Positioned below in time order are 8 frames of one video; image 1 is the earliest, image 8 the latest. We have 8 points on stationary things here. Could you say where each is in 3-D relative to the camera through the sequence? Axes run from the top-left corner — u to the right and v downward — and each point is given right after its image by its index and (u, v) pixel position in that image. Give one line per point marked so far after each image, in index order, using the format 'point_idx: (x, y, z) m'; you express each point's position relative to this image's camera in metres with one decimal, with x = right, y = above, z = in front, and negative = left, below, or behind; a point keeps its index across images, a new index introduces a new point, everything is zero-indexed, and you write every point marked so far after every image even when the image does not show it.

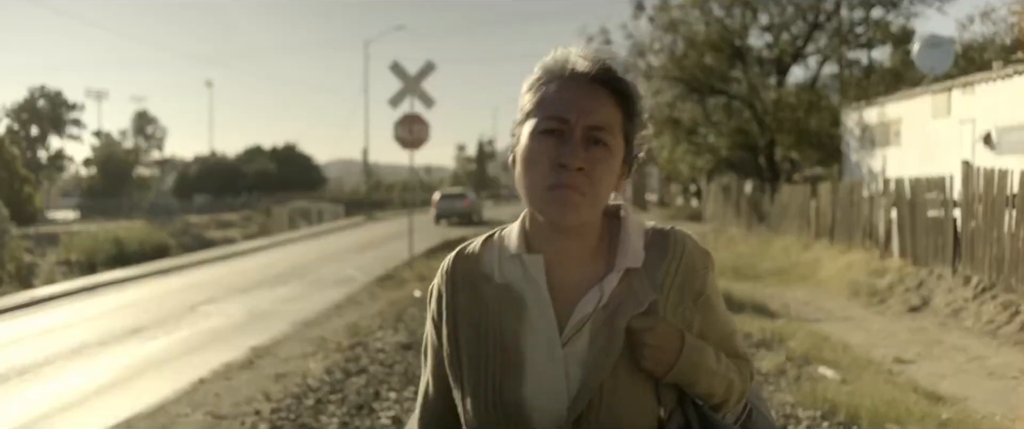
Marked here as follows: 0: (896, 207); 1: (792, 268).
0: (+5.4, +0.1, +14.1) m
1: (+4.6, -0.9, +16.5) m
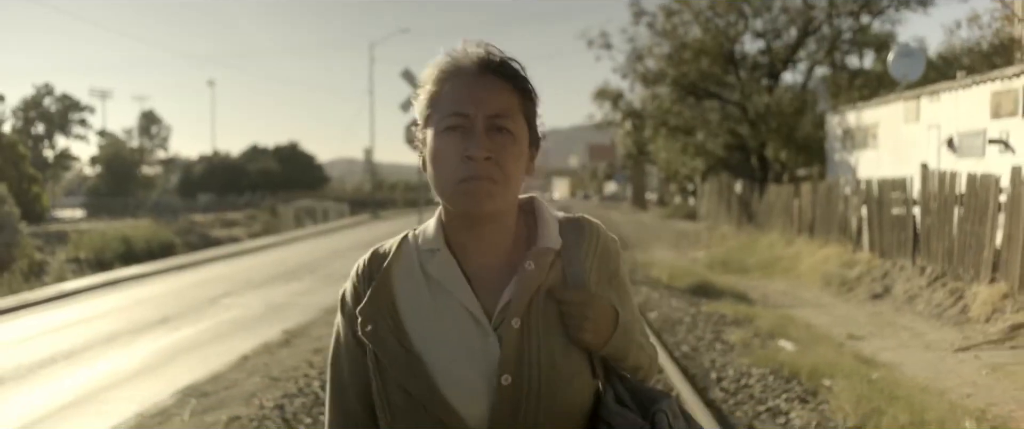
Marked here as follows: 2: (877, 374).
0: (+5.5, +0.2, +15.5) m
1: (+4.7, -0.8, +17.8) m
2: (+2.7, -1.2, +7.4) m
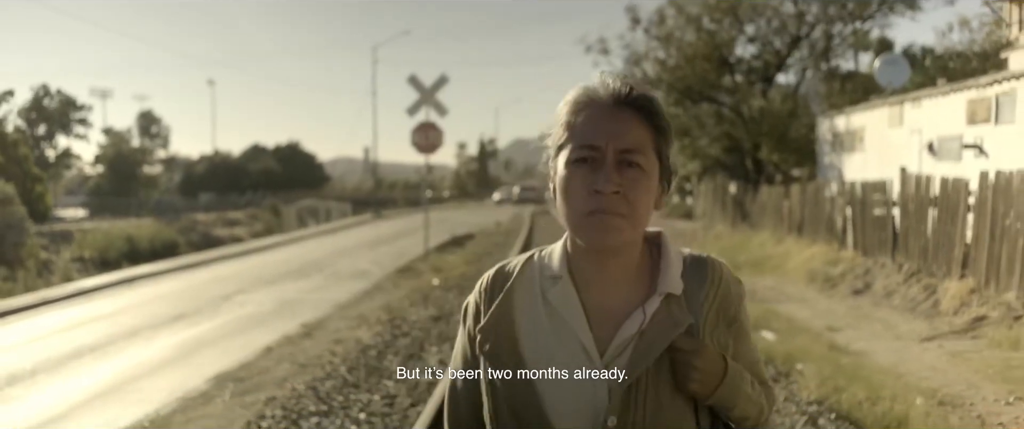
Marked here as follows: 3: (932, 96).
0: (+5.5, +0.1, +16.3) m
1: (+4.7, -0.8, +18.7) m
2: (+2.8, -1.2, +8.3) m
3: (+6.9, +1.9, +16.4) m
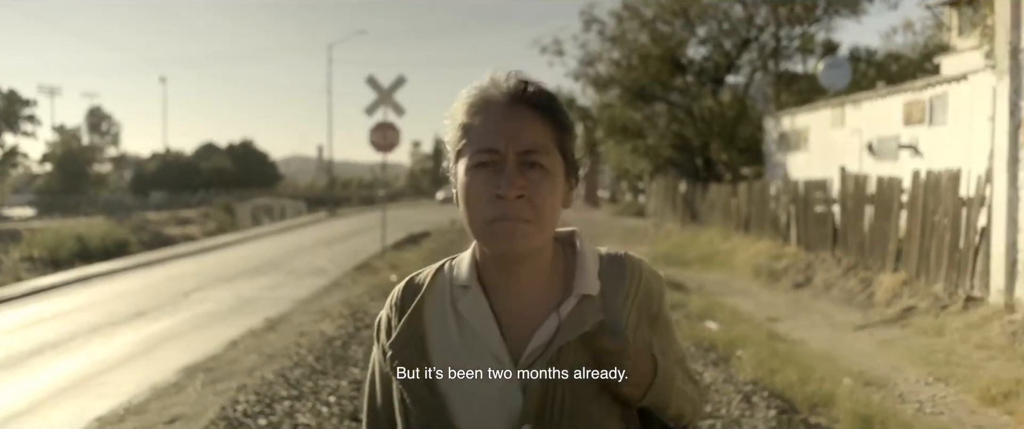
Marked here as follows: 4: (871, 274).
0: (+4.8, +0.2, +17.0) m
1: (+3.9, -0.8, +19.3) m
2: (+2.4, -1.2, +8.9) m
3: (+6.1, +2.0, +17.1) m
4: (+4.6, -0.8, +13.0) m
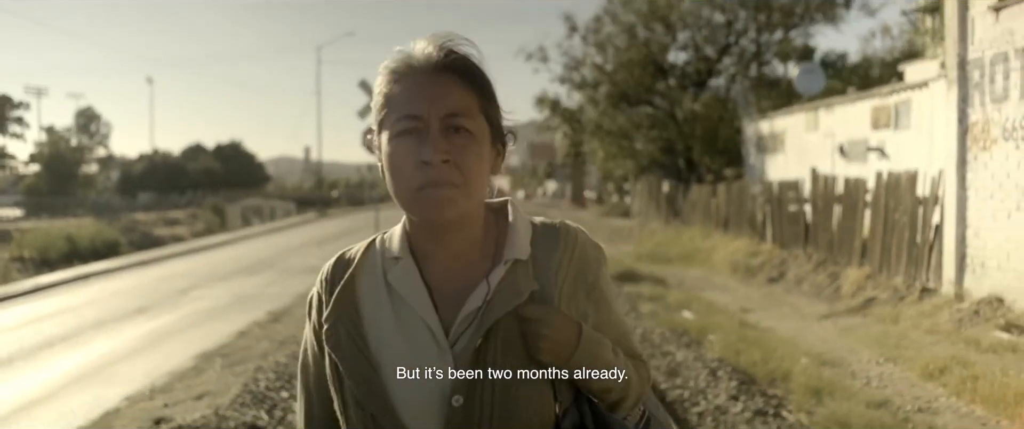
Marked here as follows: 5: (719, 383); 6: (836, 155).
0: (+4.6, +0.2, +17.9) m
1: (+3.7, -0.8, +20.2) m
2: (+2.3, -1.1, +9.7) m
3: (+6.0, +2.0, +18.0) m
4: (+4.5, -0.8, +13.8) m
5: (+1.4, -1.1, +6.8) m
6: (+5.9, +1.1, +18.3) m
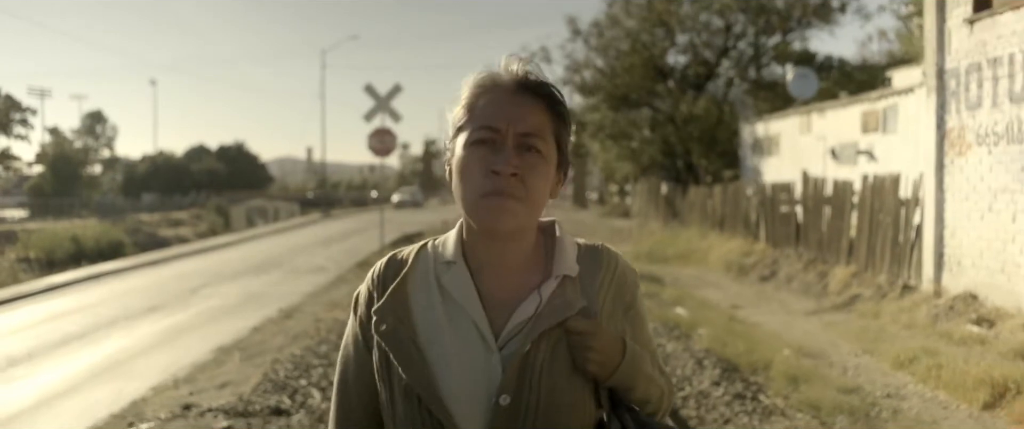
0: (+4.7, +0.2, +18.5) m
1: (+3.7, -0.8, +20.8) m
2: (+2.3, -1.2, +10.3) m
3: (+6.0, +2.0, +18.6) m
4: (+4.5, -0.8, +14.4) m
5: (+1.4, -1.2, +7.4) m
6: (+5.9, +1.1, +18.8) m
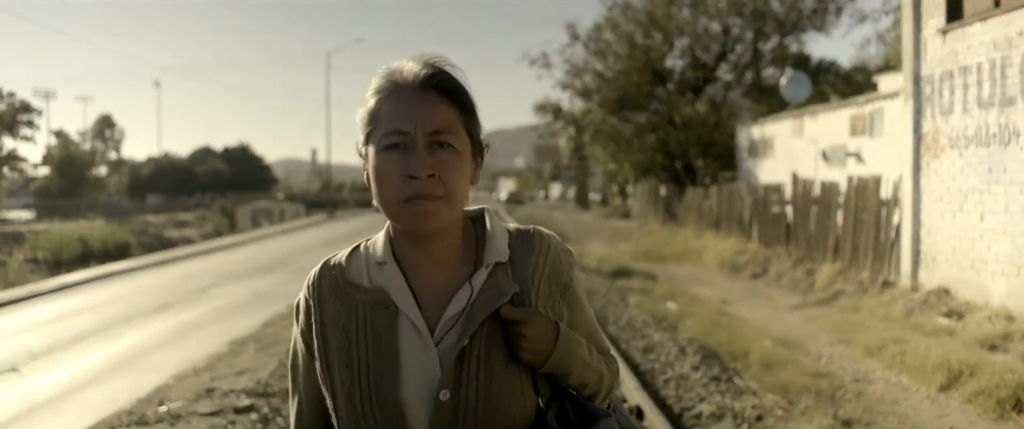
0: (+4.7, +0.2, +19.1) m
1: (+3.7, -0.8, +21.4) m
2: (+2.3, -1.1, +10.9) m
3: (+6.0, +2.0, +19.2) m
4: (+4.5, -0.8, +15.0) m
5: (+1.4, -1.1, +8.0) m
6: (+6.0, +1.1, +19.5) m
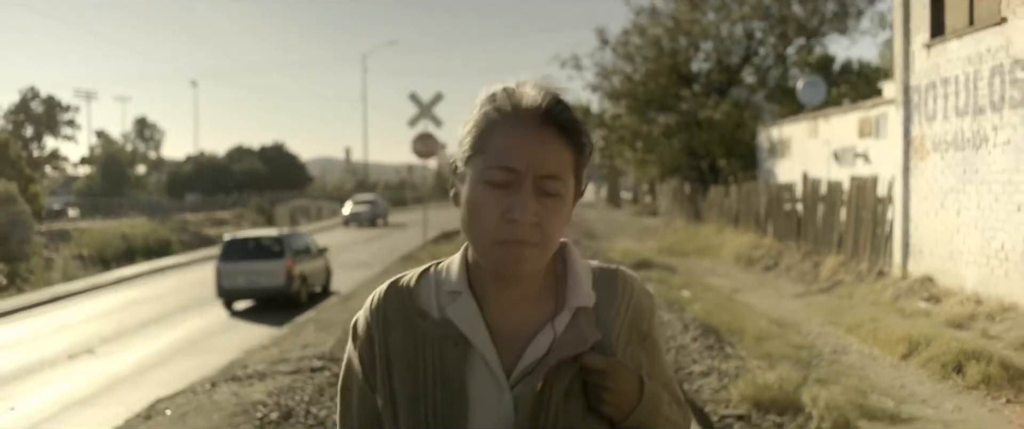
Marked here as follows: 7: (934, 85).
0: (+5.3, +0.3, +20.3) m
1: (+4.4, -0.7, +22.7) m
2: (+2.7, -1.1, +12.2) m
3: (+6.6, +2.0, +20.4) m
4: (+5.0, -0.7, +16.3) m
5: (+1.6, -1.1, +9.3) m
6: (+6.6, +1.1, +20.6) m
7: (+5.0, +1.5, +12.0) m
